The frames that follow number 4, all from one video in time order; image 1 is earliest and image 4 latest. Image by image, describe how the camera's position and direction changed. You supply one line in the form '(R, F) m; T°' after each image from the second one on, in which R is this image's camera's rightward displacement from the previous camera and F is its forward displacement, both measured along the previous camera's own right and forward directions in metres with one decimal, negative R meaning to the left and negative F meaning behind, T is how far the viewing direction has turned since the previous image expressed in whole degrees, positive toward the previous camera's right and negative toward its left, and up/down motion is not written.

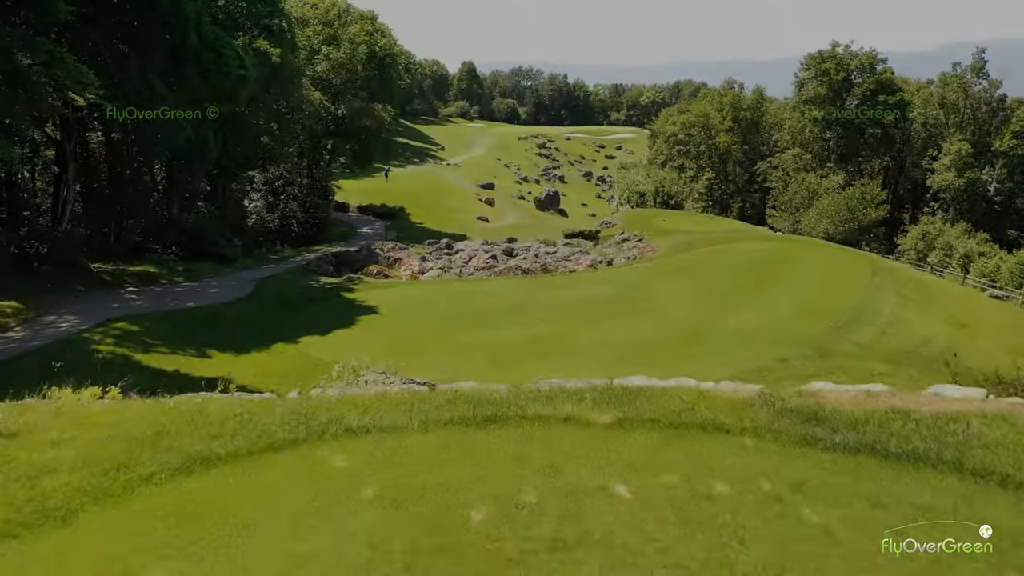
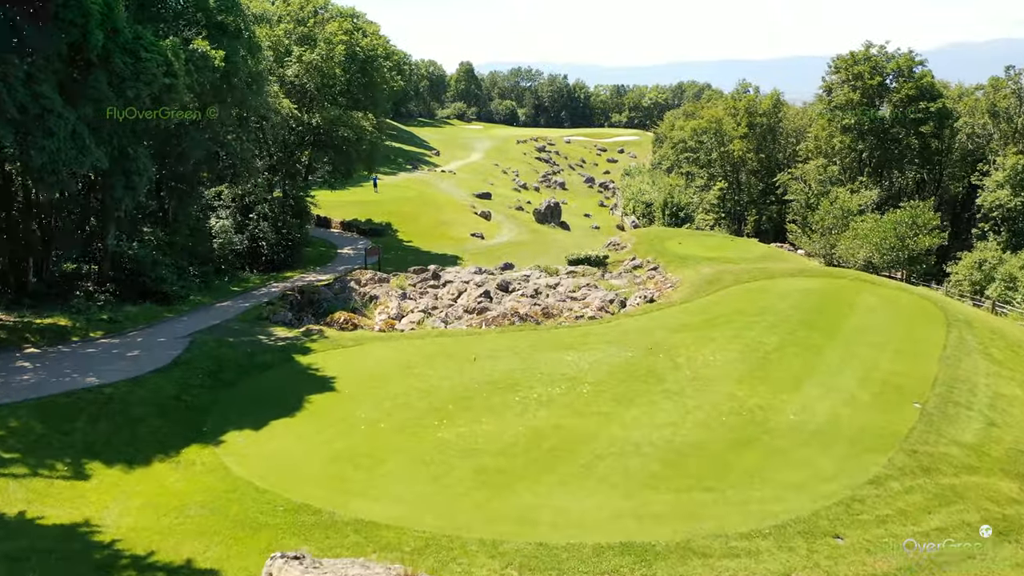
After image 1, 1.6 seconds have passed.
(+0.1, +6.0) m; 0°
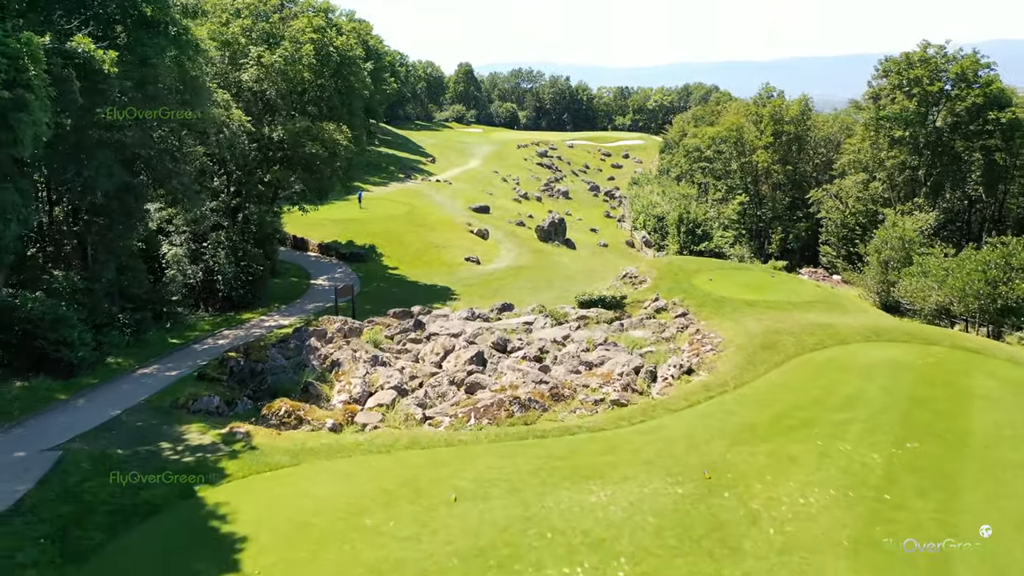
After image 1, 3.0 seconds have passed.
(+0.1, +7.3) m; 0°
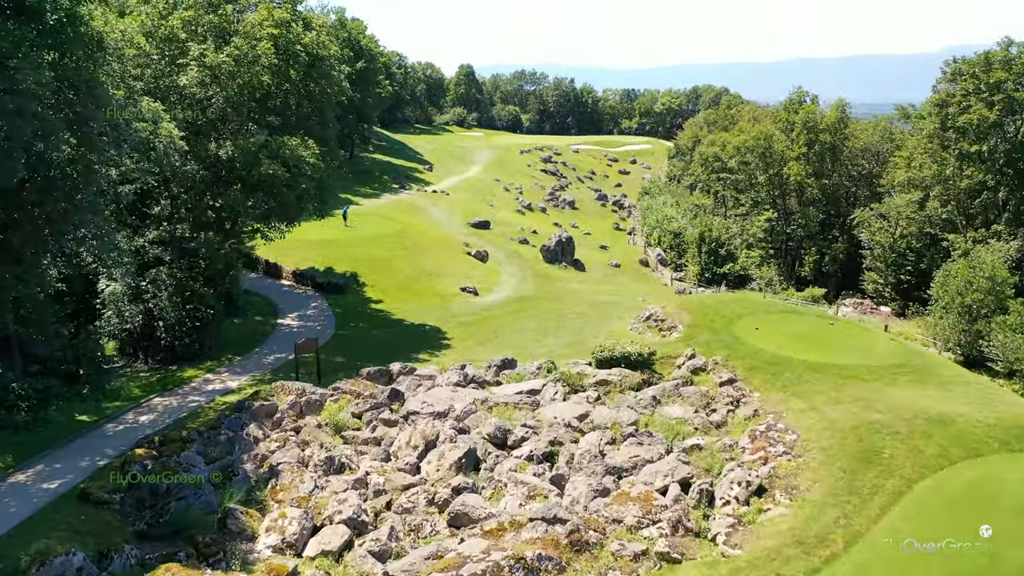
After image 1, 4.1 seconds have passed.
(0.0, +7.3) m; 0°
